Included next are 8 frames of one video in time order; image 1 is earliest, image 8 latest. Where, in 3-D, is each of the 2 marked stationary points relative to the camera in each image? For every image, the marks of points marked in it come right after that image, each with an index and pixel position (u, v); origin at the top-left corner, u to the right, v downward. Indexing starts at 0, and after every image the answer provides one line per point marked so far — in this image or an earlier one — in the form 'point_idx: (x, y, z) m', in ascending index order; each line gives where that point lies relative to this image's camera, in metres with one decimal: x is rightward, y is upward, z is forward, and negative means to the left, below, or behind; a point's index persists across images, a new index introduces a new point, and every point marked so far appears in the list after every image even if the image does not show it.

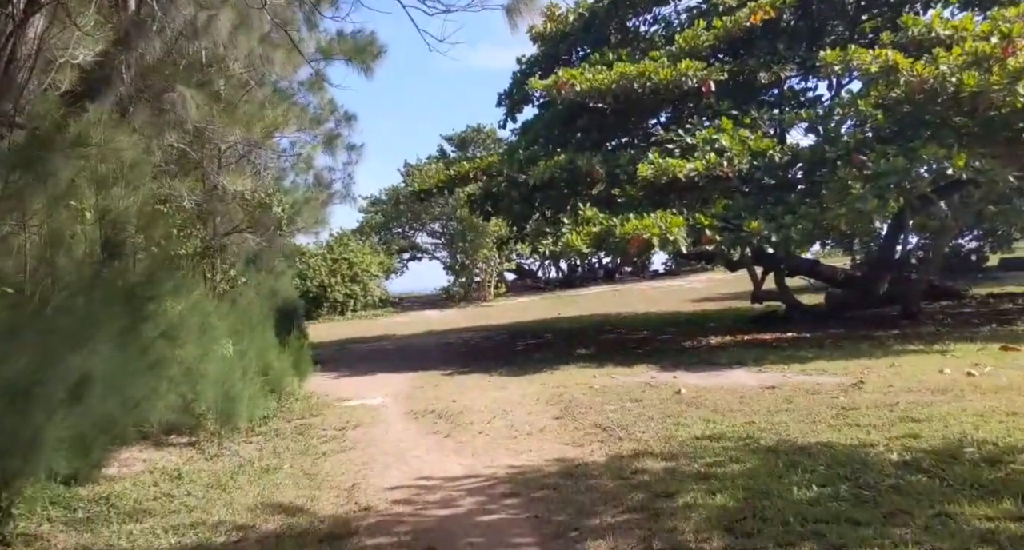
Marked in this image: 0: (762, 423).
0: (+1.8, -1.1, +6.1) m
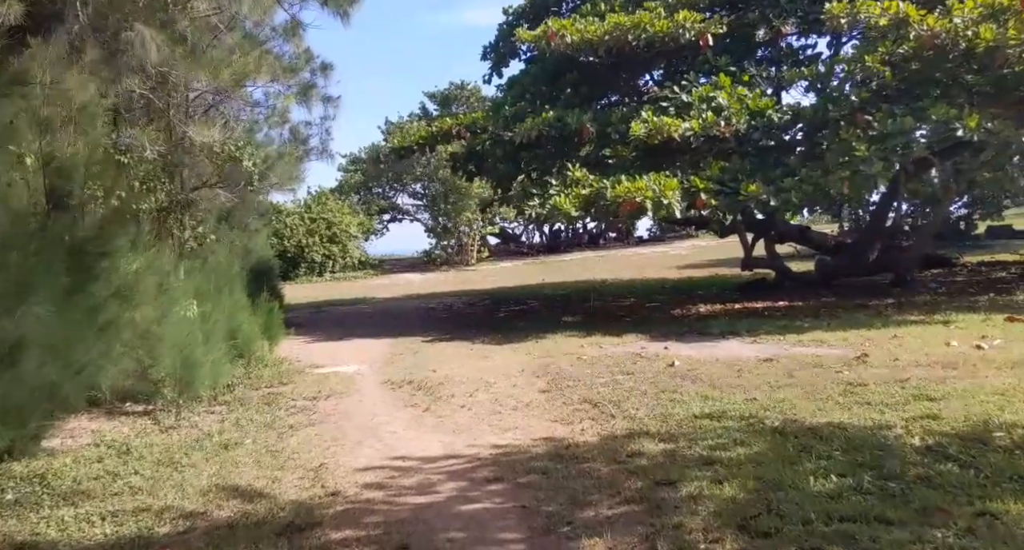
0: (+1.7, -0.8, +5.6) m
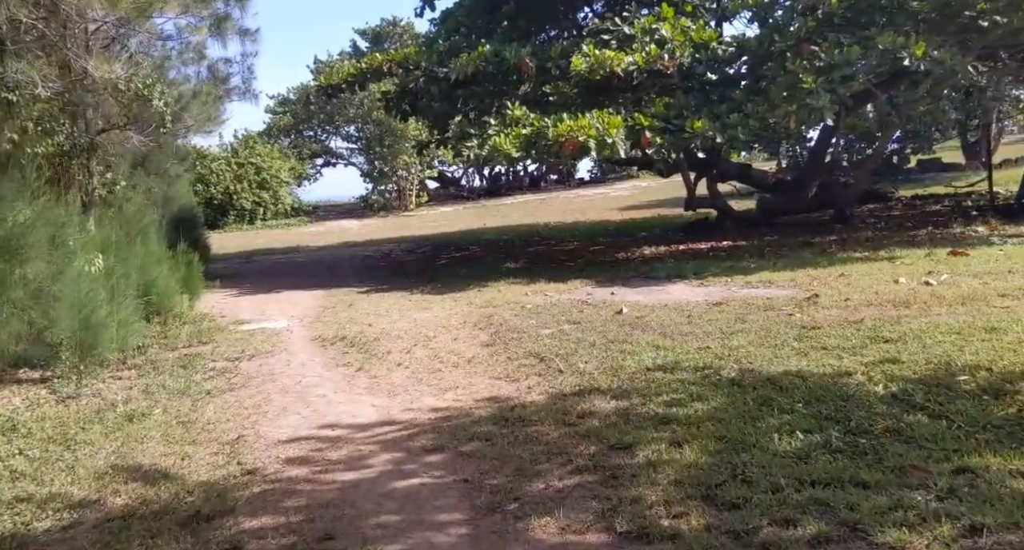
0: (+1.3, -0.5, +5.3) m
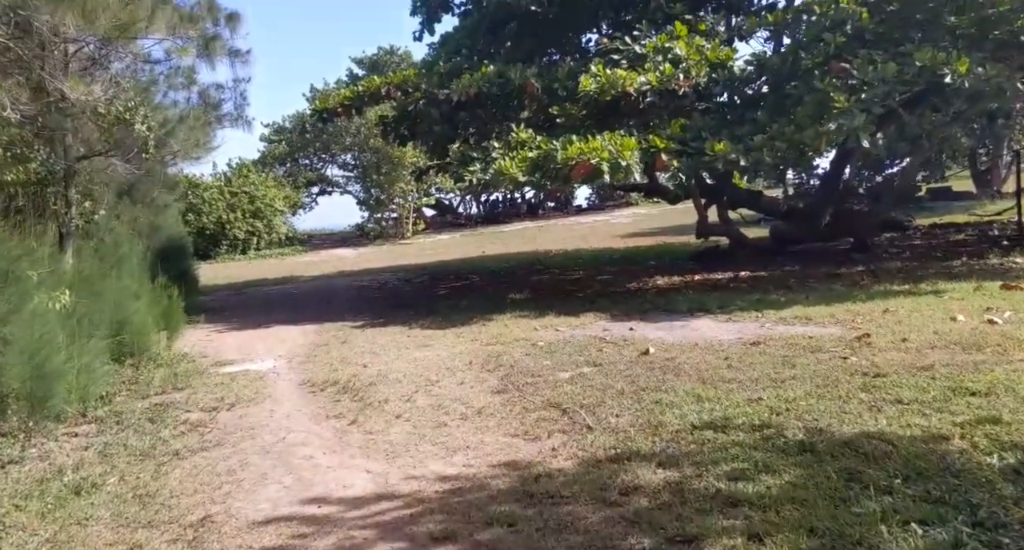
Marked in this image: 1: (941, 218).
0: (+1.4, -0.7, +4.5) m
1: (+8.8, +1.1, +17.2) m
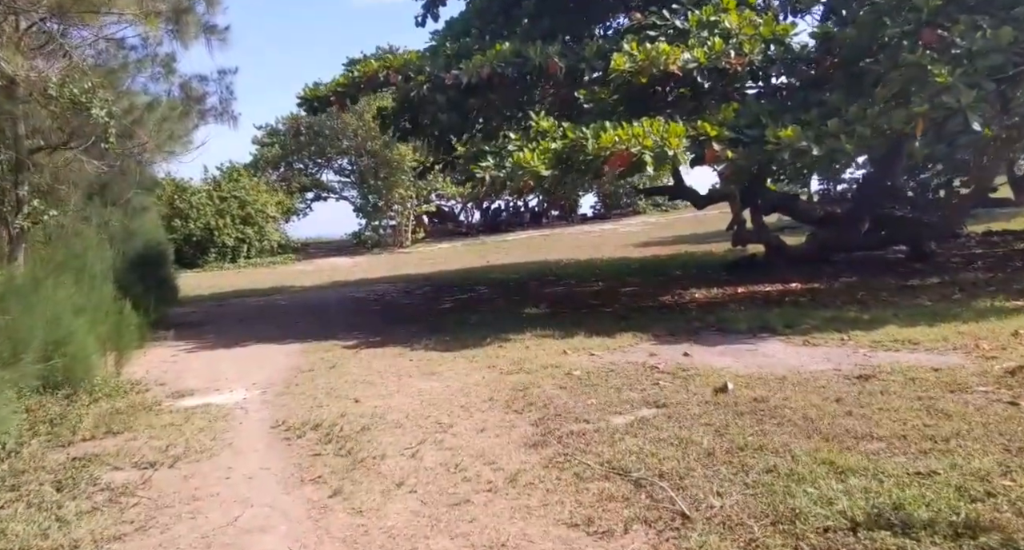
0: (+1.6, -0.7, +3.1) m
1: (+8.9, +0.9, +15.7) m
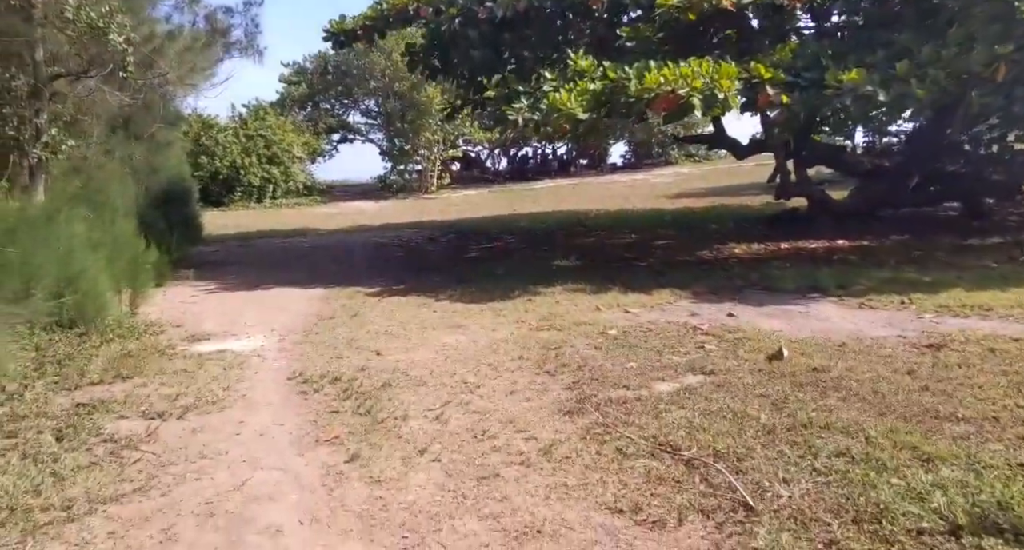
0: (+1.7, -0.6, +2.6) m
1: (+9.5, +1.6, +15.0) m
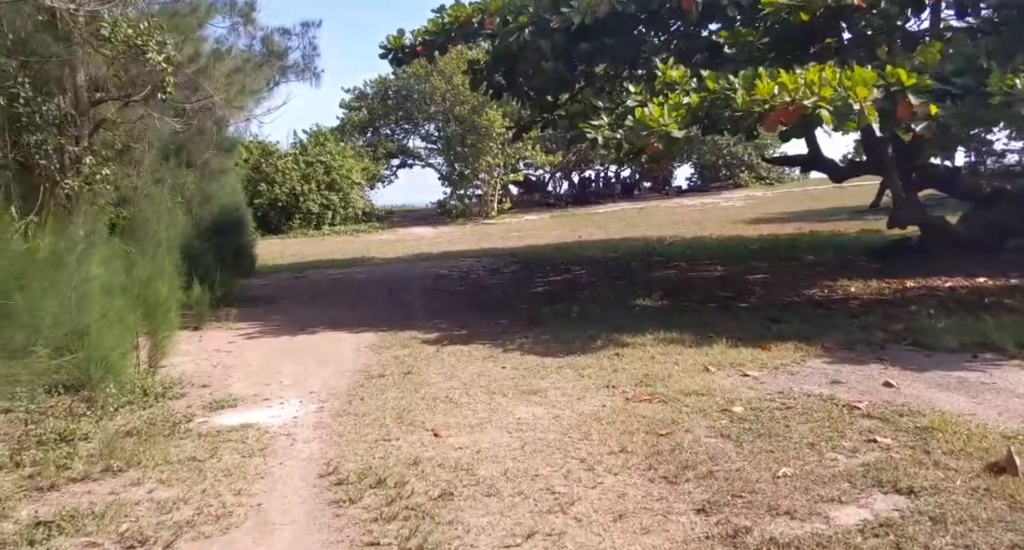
0: (+2.0, -0.8, +1.3) m
1: (+10.6, +1.0, +13.1) m
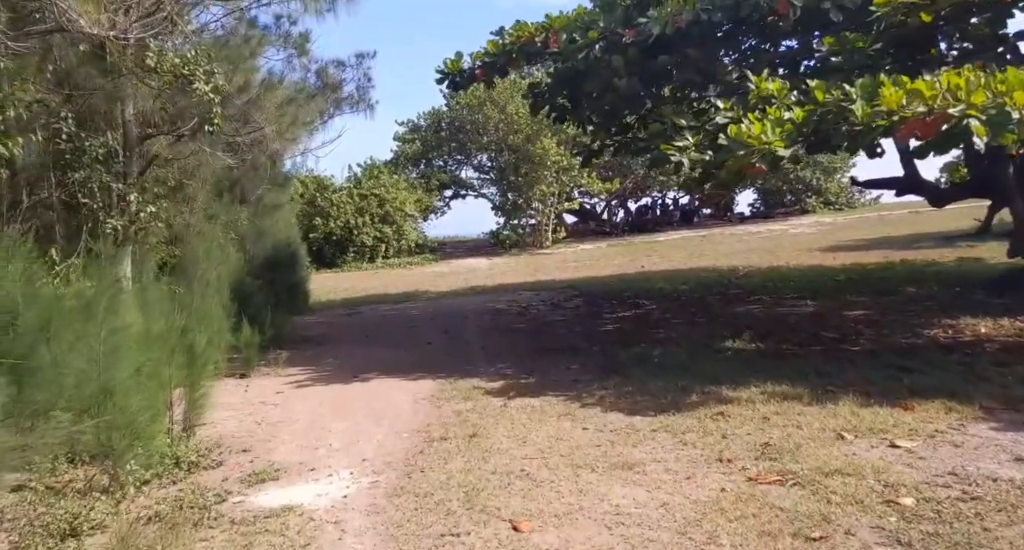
0: (+2.3, -0.9, +0.3) m
1: (+11.5, +0.6, +11.6) m
